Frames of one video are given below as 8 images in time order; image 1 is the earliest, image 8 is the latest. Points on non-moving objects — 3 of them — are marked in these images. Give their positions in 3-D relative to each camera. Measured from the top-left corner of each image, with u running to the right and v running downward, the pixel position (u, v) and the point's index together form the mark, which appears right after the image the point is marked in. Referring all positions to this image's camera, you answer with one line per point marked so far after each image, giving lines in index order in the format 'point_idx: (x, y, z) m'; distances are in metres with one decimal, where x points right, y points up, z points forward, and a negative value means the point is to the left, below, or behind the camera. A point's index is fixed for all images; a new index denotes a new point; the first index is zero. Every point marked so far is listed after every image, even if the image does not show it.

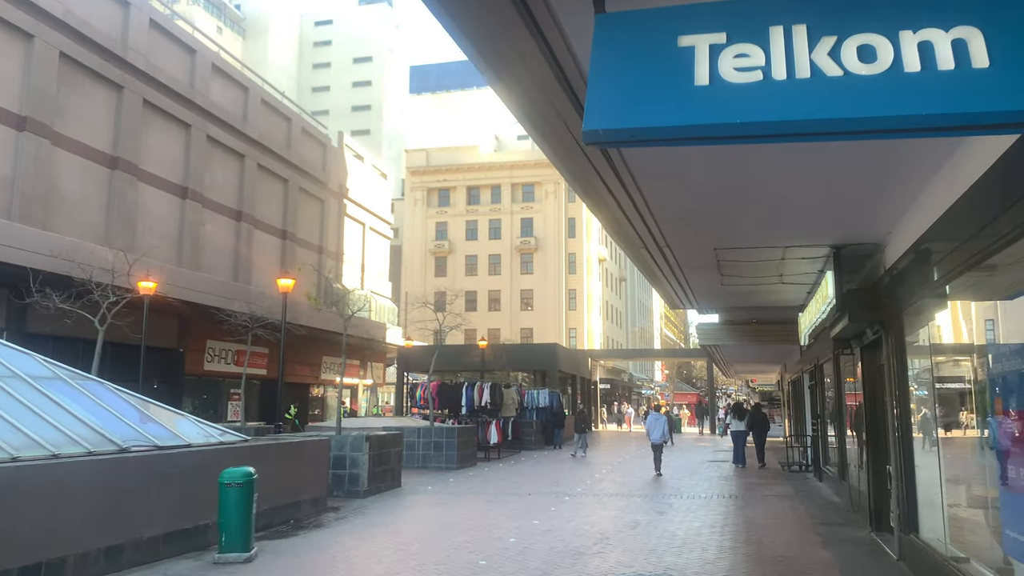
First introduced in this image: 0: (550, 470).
0: (+0.8, -4.0, +17.5) m
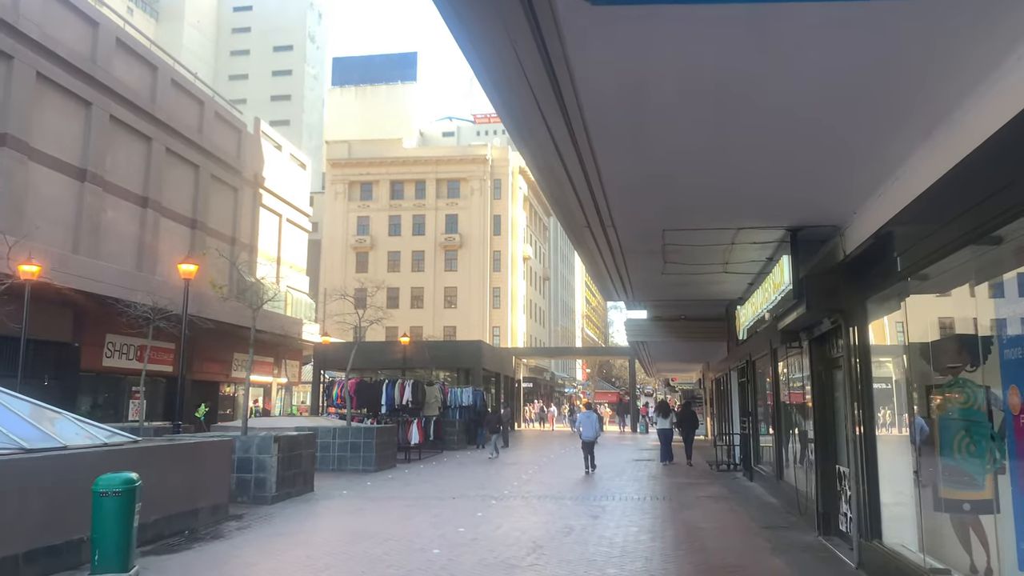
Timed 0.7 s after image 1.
0: (-0.8, -3.8, +16.7) m
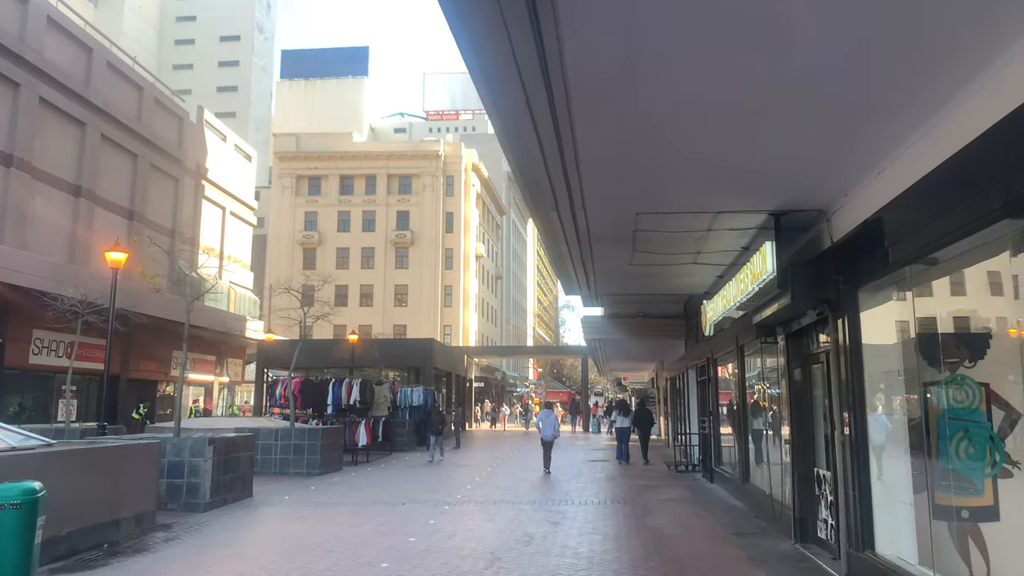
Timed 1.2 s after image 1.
0: (-1.7, -3.7, +15.9) m
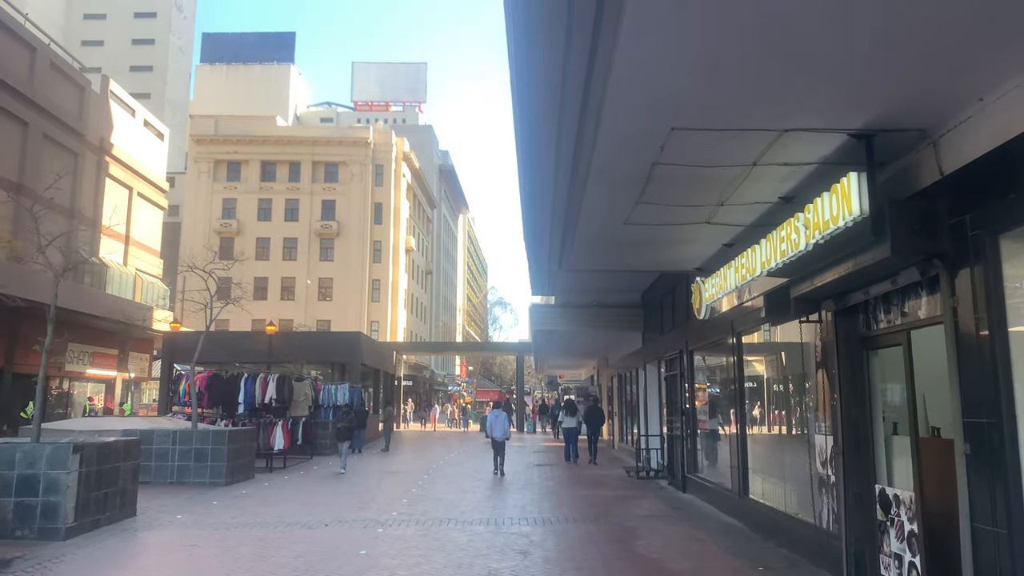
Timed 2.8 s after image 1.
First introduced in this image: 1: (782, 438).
0: (-2.7, -3.3, +13.6) m
1: (+2.7, -1.5, +8.2) m
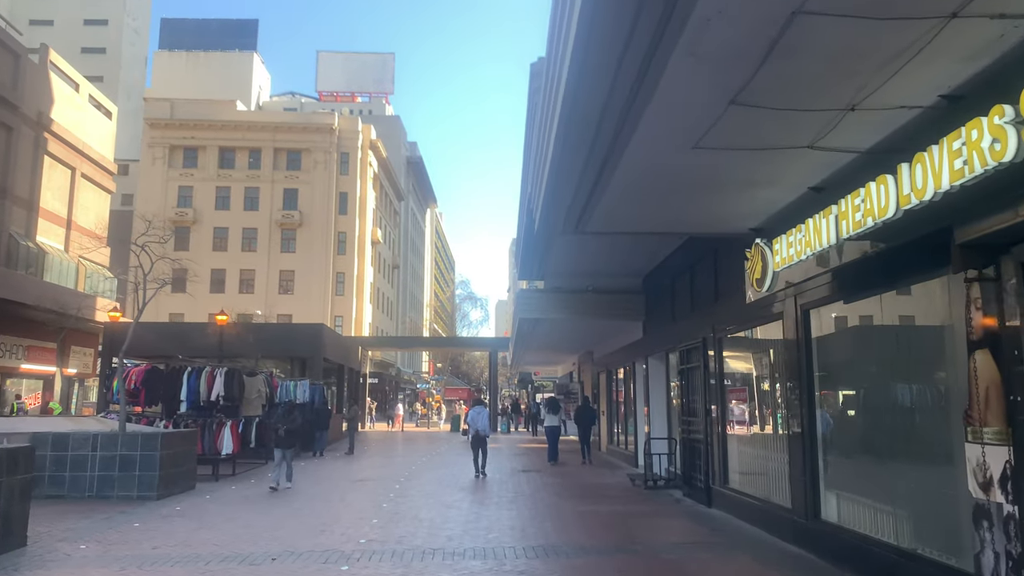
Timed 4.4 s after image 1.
0: (-2.9, -3.0, +11.4) m
1: (+2.8, -1.2, +6.3) m
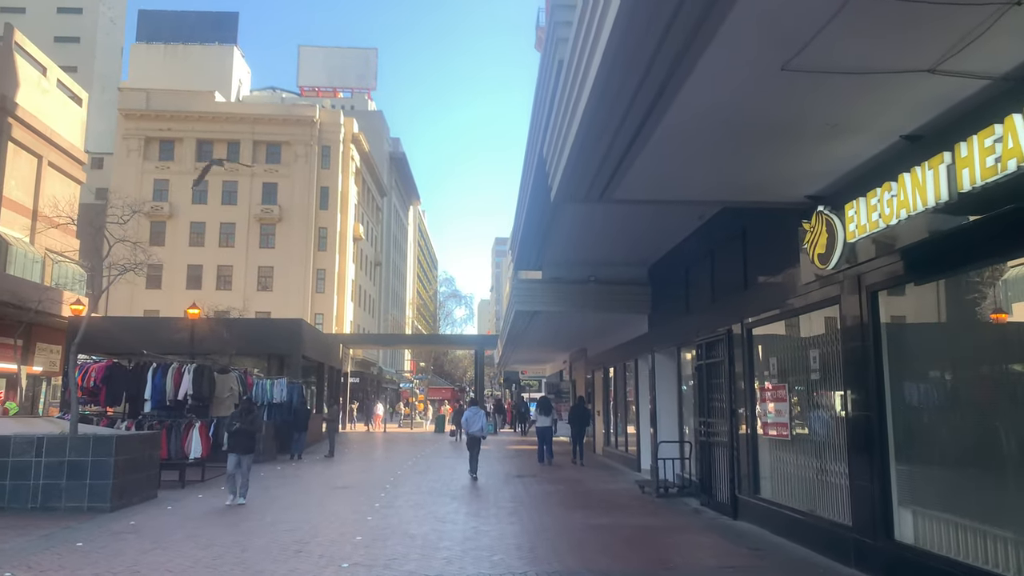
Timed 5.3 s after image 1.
0: (-2.9, -2.8, +10.1) m
1: (+2.9, -1.1, +5.1) m
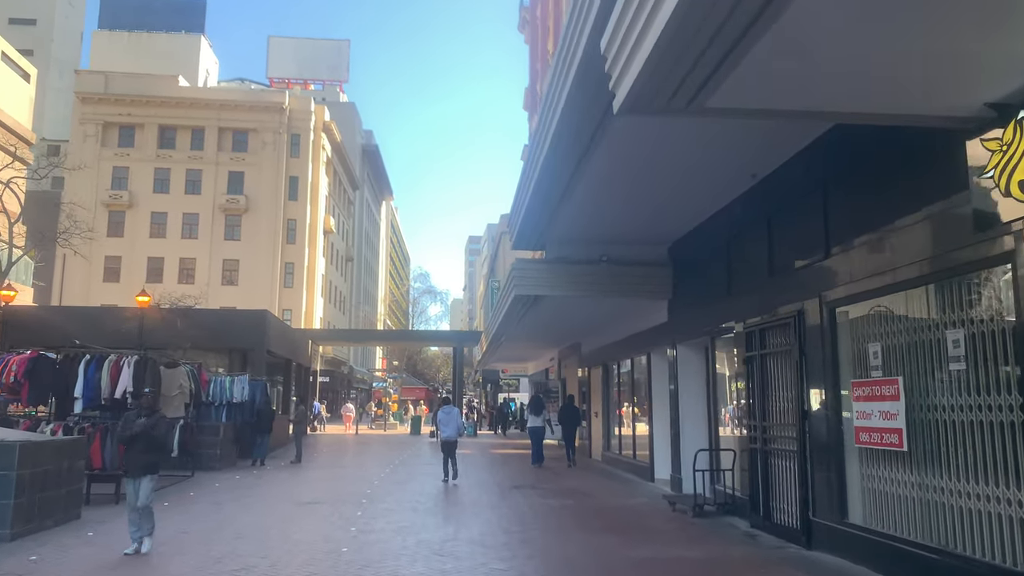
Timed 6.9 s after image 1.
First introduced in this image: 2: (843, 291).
0: (-2.7, -2.5, +8.0) m
1: (+3.2, -0.8, +3.2) m
2: (+2.9, -0.1, +7.1) m
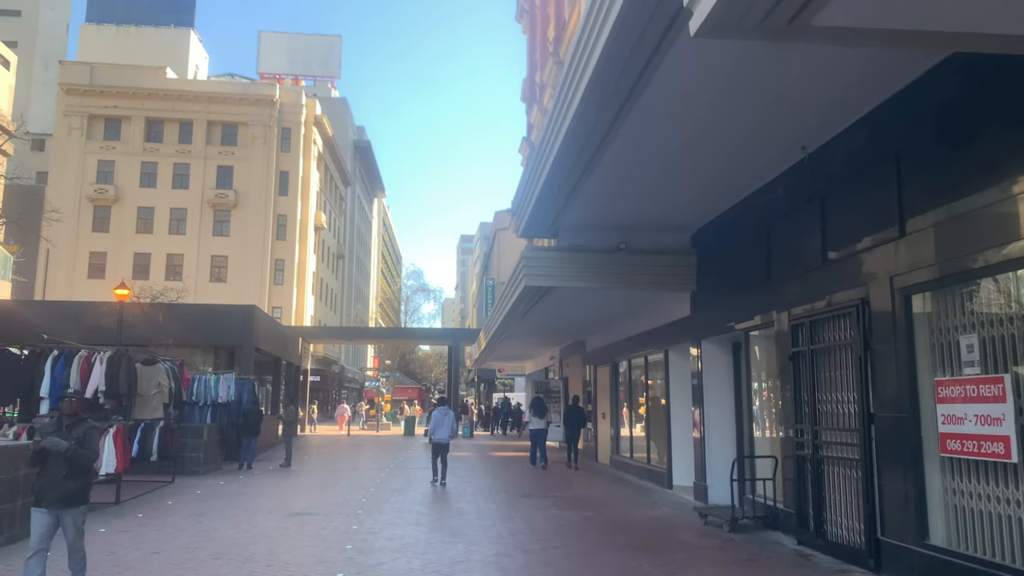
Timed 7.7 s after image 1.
0: (-2.6, -2.3, +6.9) m
1: (+3.5, -0.7, +2.2) m
2: (+3.1, 0.0, +6.1) m
